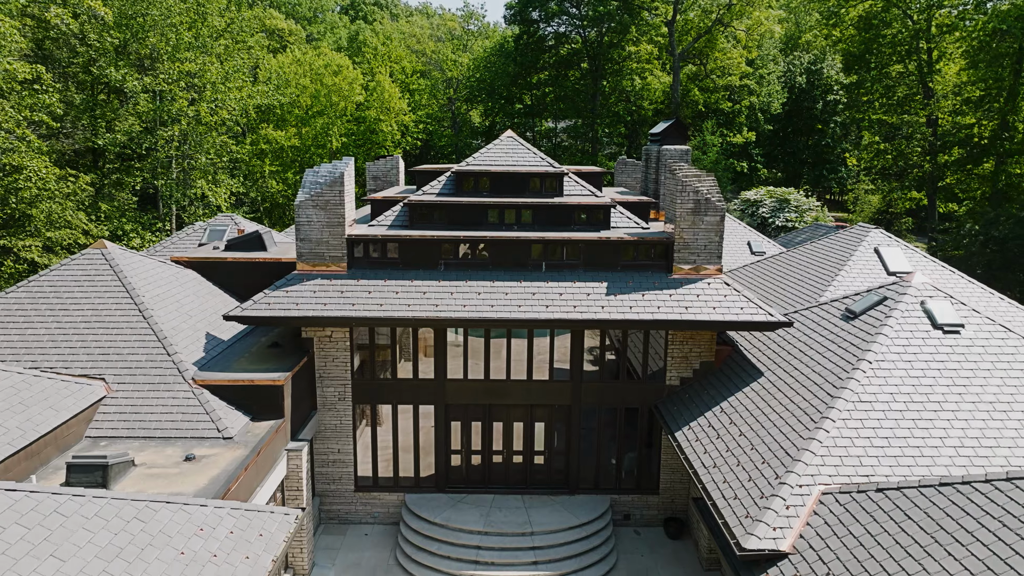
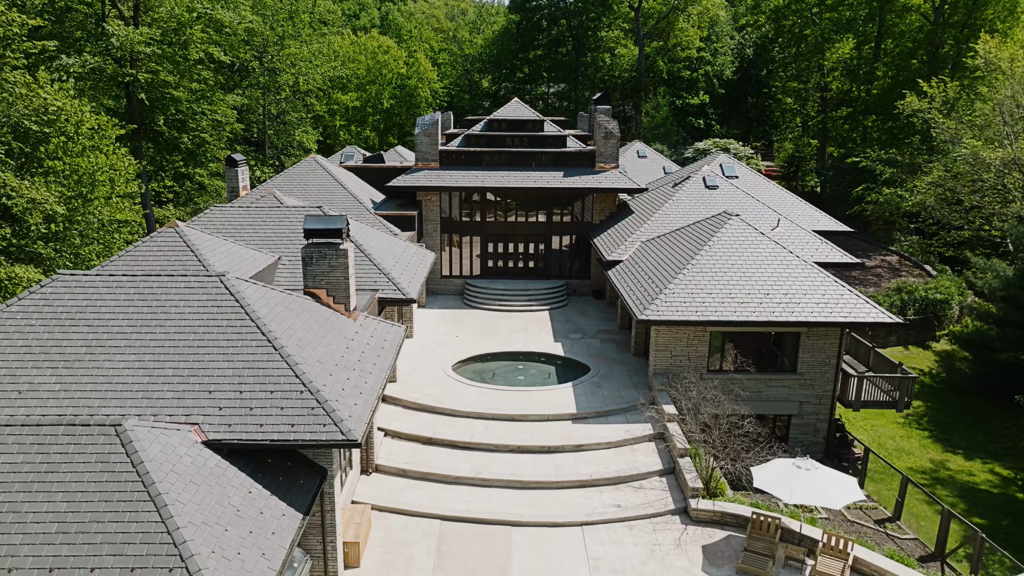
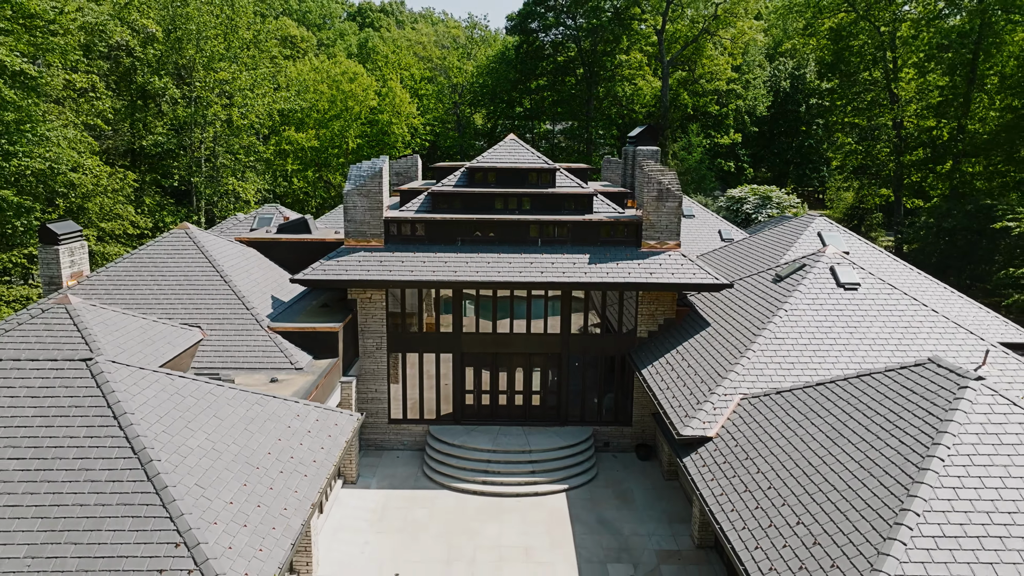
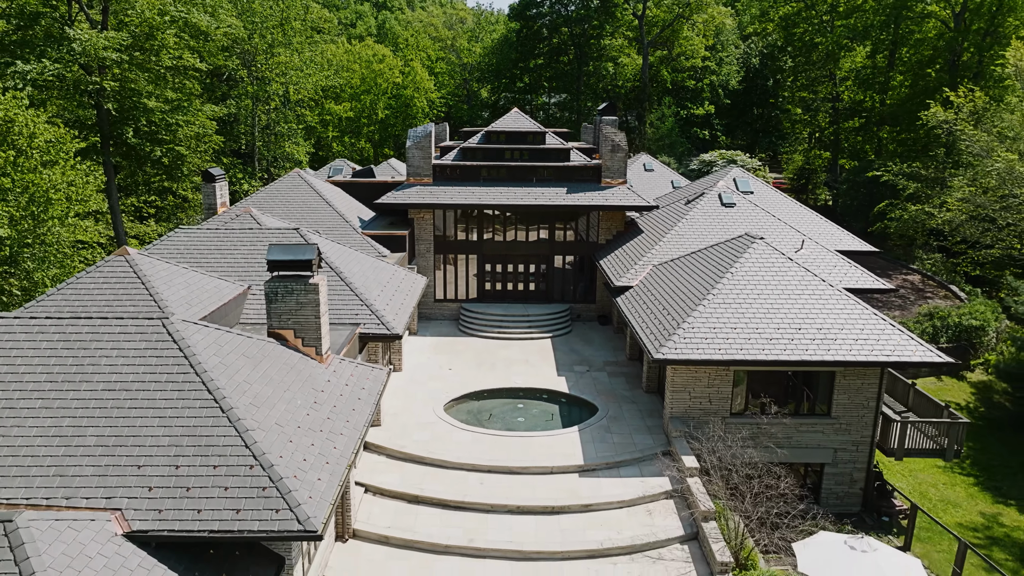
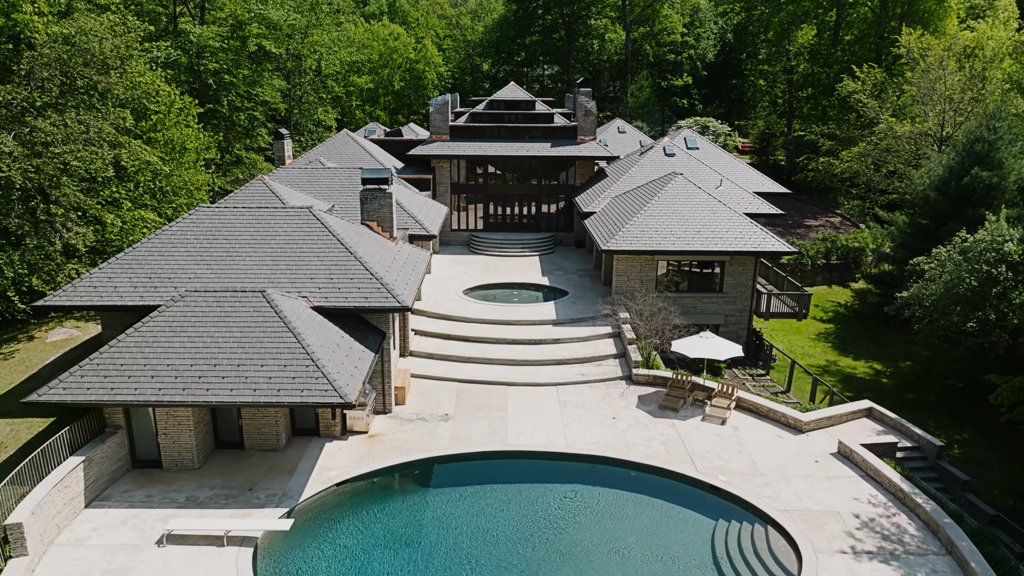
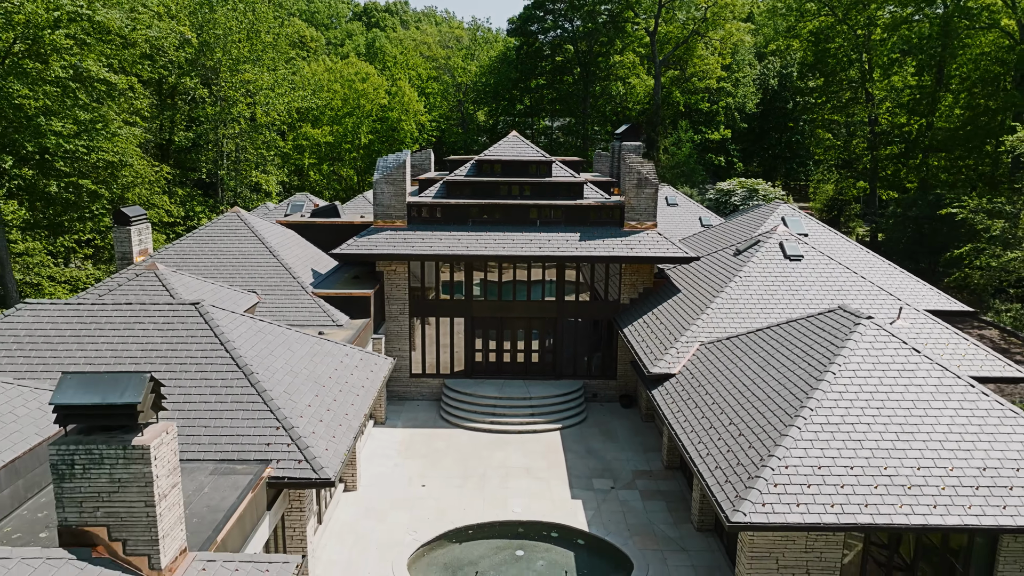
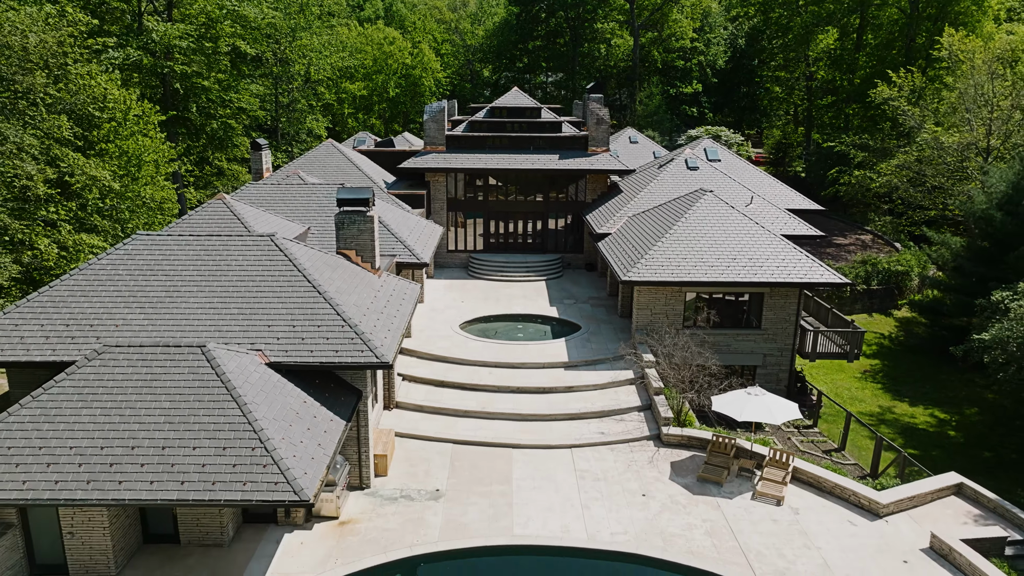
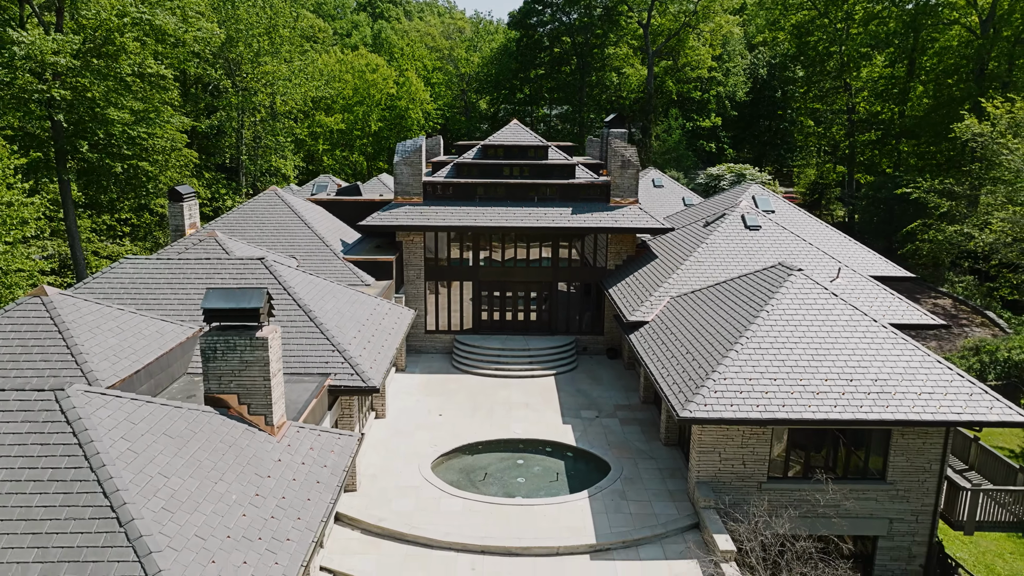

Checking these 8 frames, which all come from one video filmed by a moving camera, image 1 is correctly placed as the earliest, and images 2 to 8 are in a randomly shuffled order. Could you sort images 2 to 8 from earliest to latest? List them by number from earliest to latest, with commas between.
3, 6, 8, 4, 2, 7, 5
